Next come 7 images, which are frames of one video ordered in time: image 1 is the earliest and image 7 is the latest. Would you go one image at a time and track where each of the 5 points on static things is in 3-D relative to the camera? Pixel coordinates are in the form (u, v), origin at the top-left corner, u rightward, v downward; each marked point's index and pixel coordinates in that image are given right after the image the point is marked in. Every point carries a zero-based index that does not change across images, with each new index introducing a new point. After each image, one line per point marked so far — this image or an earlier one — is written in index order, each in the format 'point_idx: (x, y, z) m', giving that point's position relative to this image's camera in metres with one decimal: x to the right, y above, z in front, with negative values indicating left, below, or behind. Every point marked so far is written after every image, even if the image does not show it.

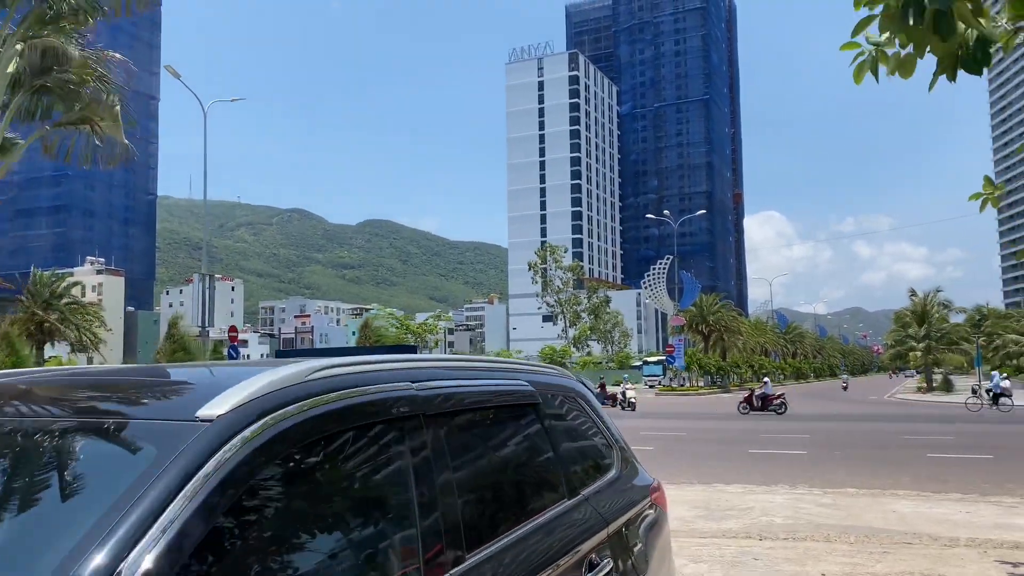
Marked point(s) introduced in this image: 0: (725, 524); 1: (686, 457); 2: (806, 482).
0: (+2.5, -2.8, +10.0) m
1: (+3.5, -3.4, +16.6) m
2: (+4.8, -3.2, +13.7) m
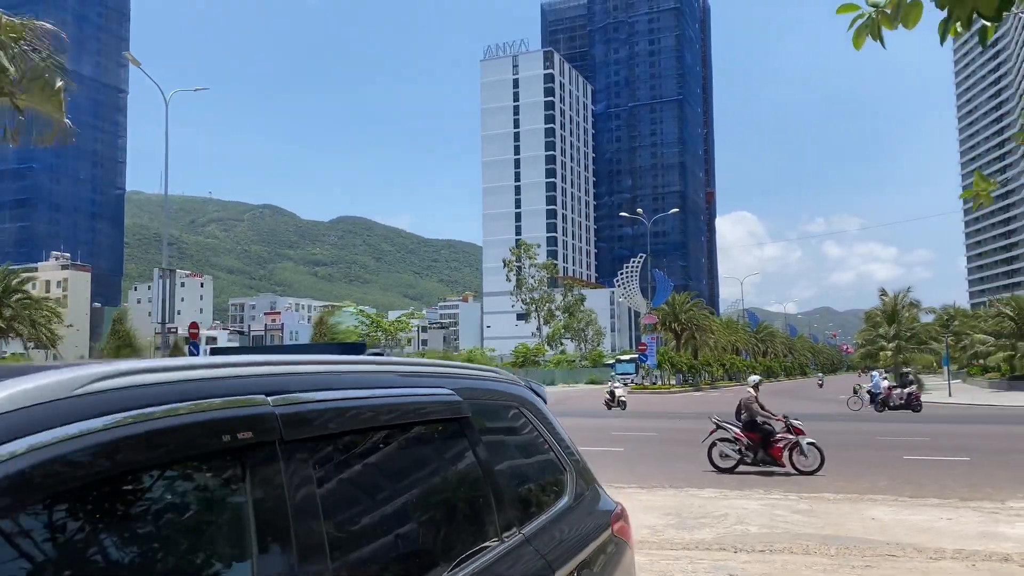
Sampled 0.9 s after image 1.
0: (+2.1, -2.8, +9.4) m
1: (+2.8, -3.3, +16.1) m
2: (+4.3, -3.1, +13.2) m
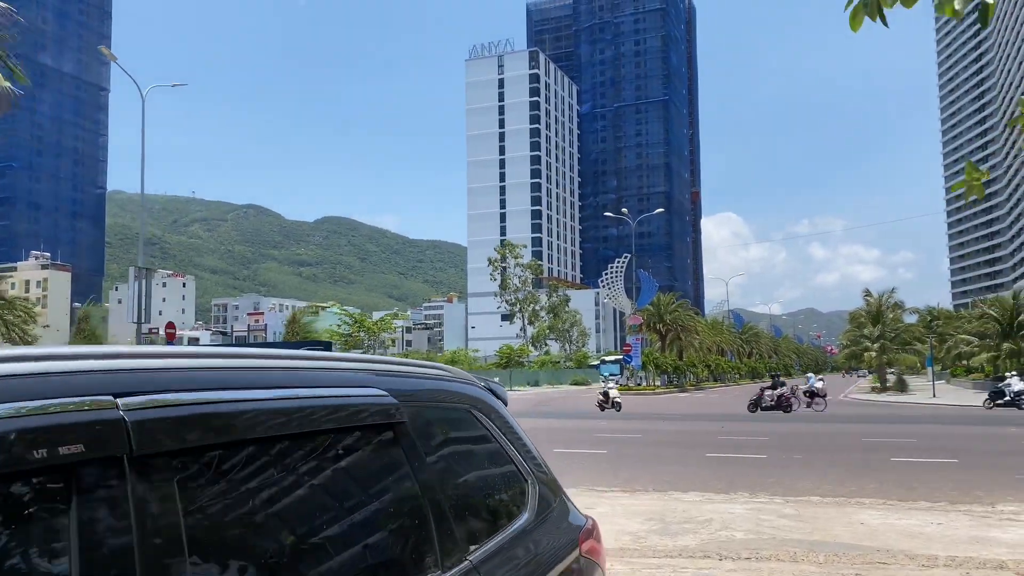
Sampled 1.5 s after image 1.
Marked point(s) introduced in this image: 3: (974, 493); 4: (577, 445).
0: (+1.8, -2.7, +9.0) m
1: (+2.4, -3.3, +15.7) m
2: (+4.0, -3.1, +12.9) m
3: (+6.7, -3.0, +12.2) m
4: (+1.4, -3.5, +18.5) m
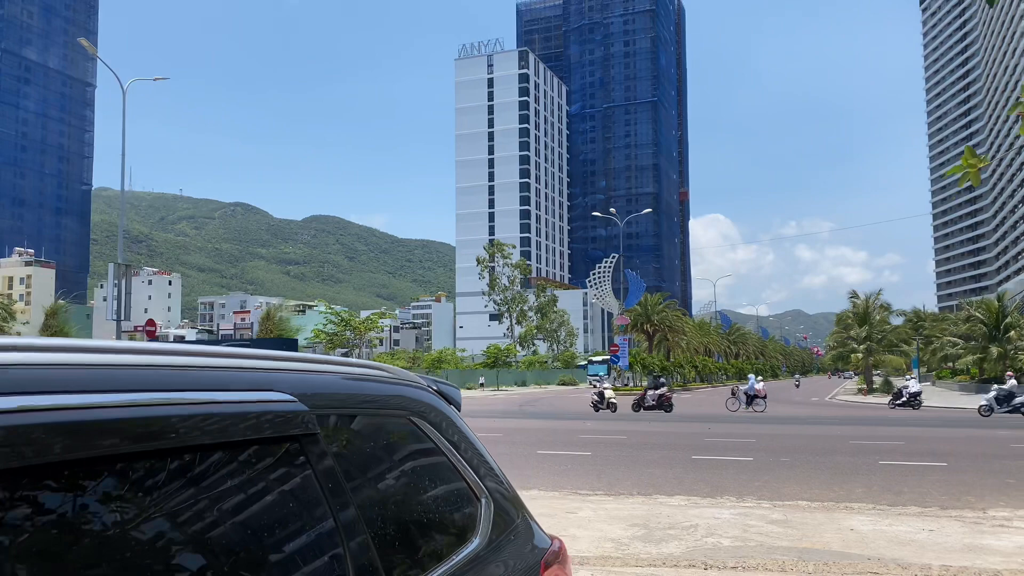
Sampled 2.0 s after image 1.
0: (+1.6, -2.7, +8.7) m
1: (+2.1, -3.2, +15.4) m
2: (+3.7, -3.1, +12.6) m
3: (+6.4, -3.0, +11.9) m
4: (+1.1, -3.4, +18.2) m
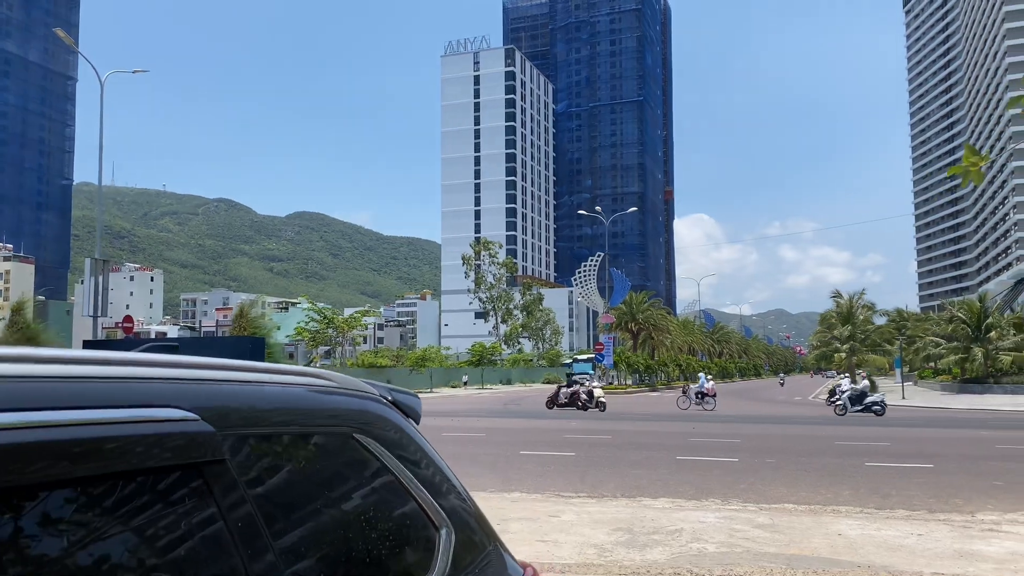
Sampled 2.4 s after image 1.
0: (+1.4, -2.7, +8.5) m
1: (+1.8, -3.2, +15.2) m
2: (+3.4, -3.1, +12.4) m
3: (+6.2, -3.0, +11.7) m
4: (+0.7, -3.4, +17.9) m
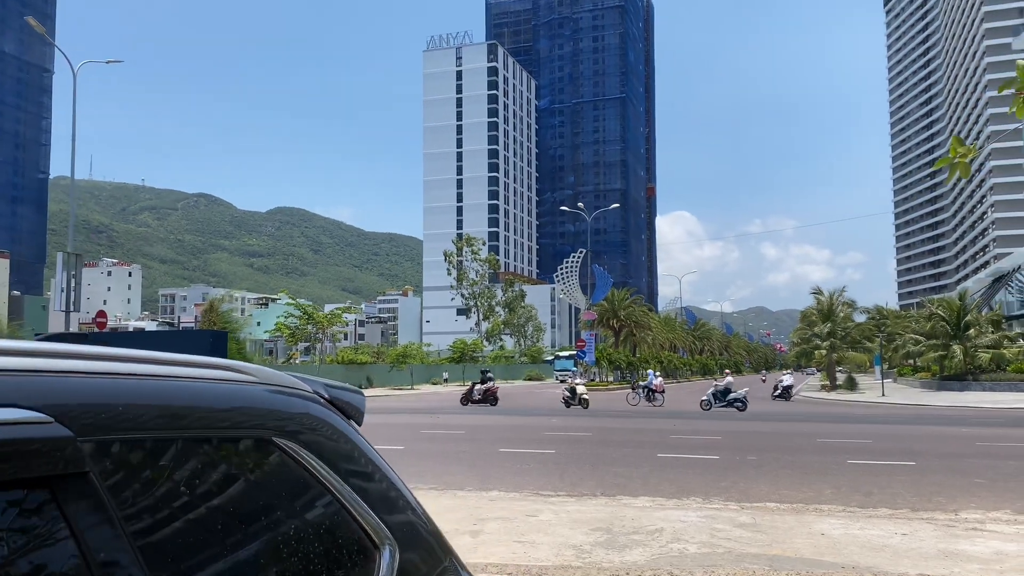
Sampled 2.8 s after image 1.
0: (+1.2, -2.6, +8.2) m
1: (+1.4, -3.1, +14.9) m
2: (+3.1, -3.0, +12.2) m
3: (+5.9, -2.9, +11.6) m
4: (+0.2, -3.3, +17.6) m
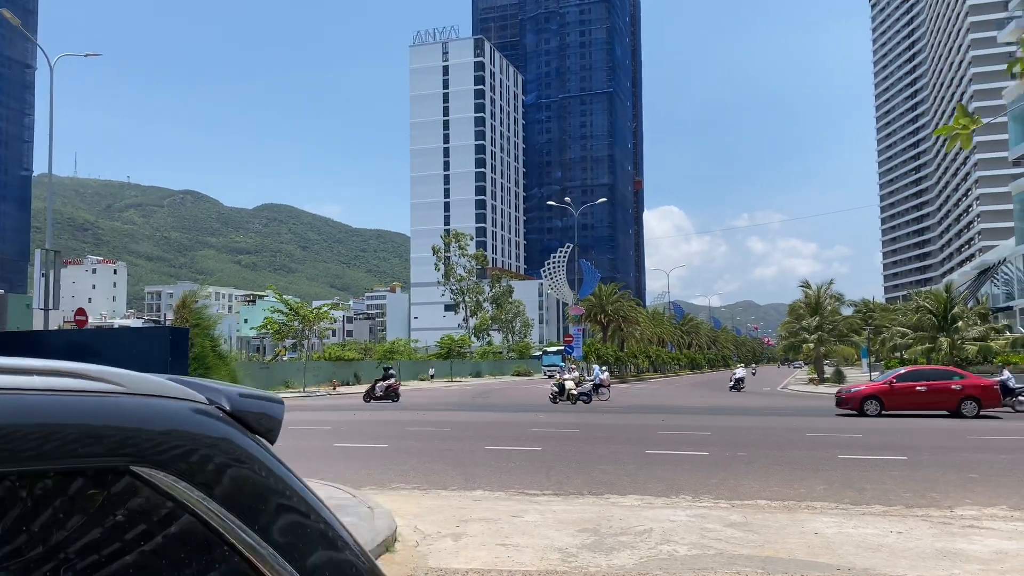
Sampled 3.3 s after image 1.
0: (+1.0, -2.5, +7.9) m
1: (+1.1, -3.0, +14.6) m
2: (+2.8, -2.9, +11.9) m
3: (+5.7, -2.8, +11.4) m
4: (0.0, -3.2, +17.3) m
